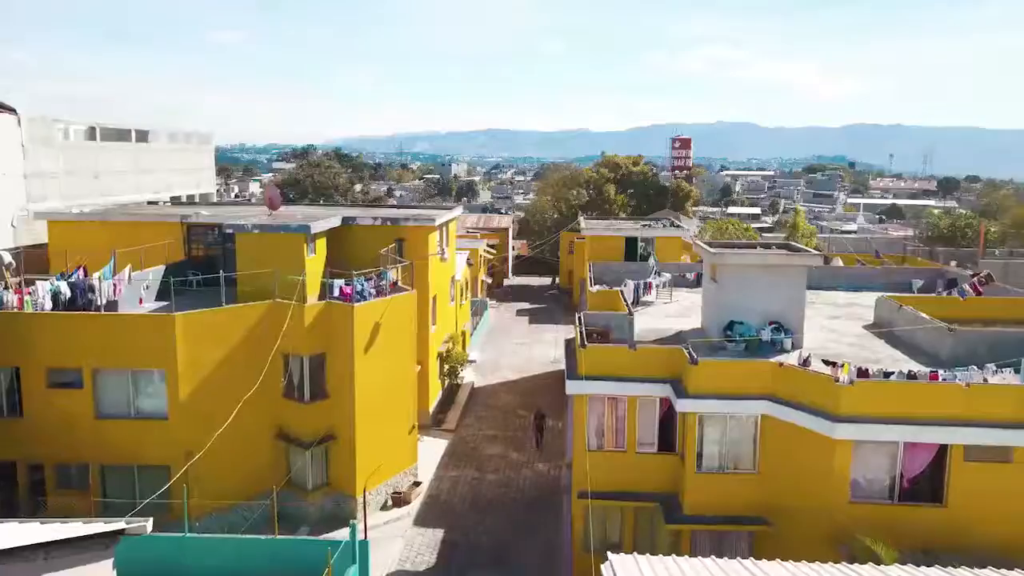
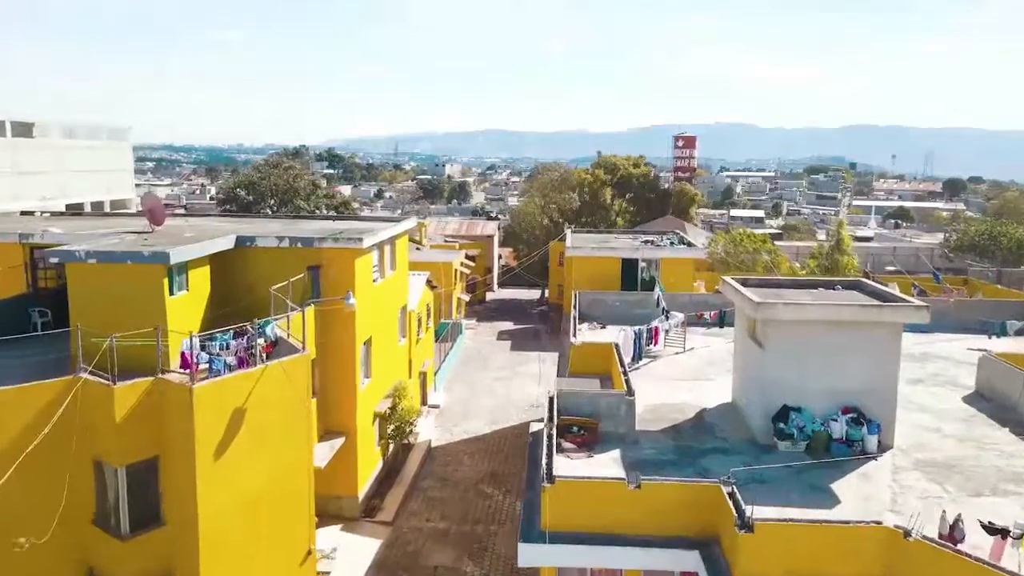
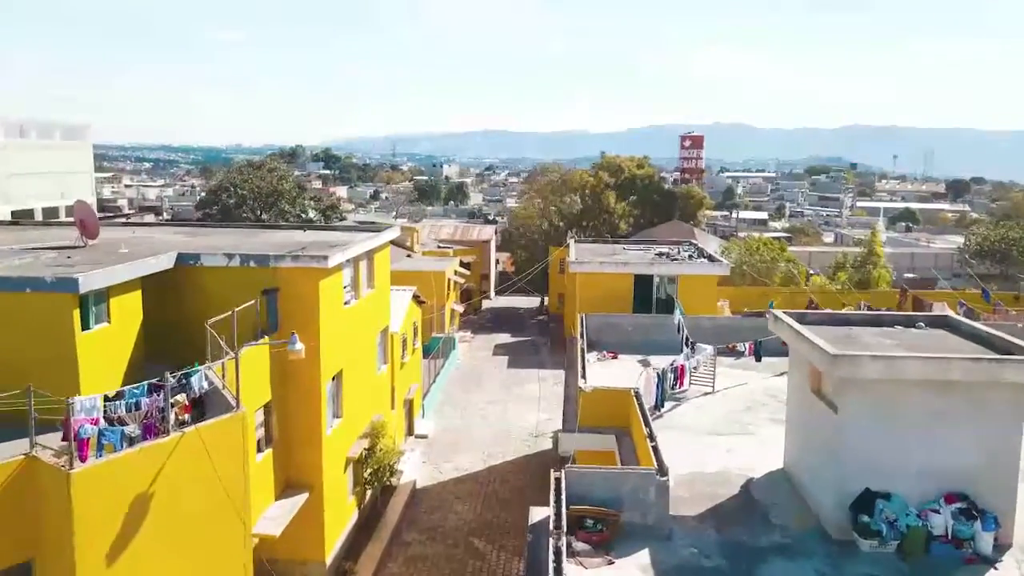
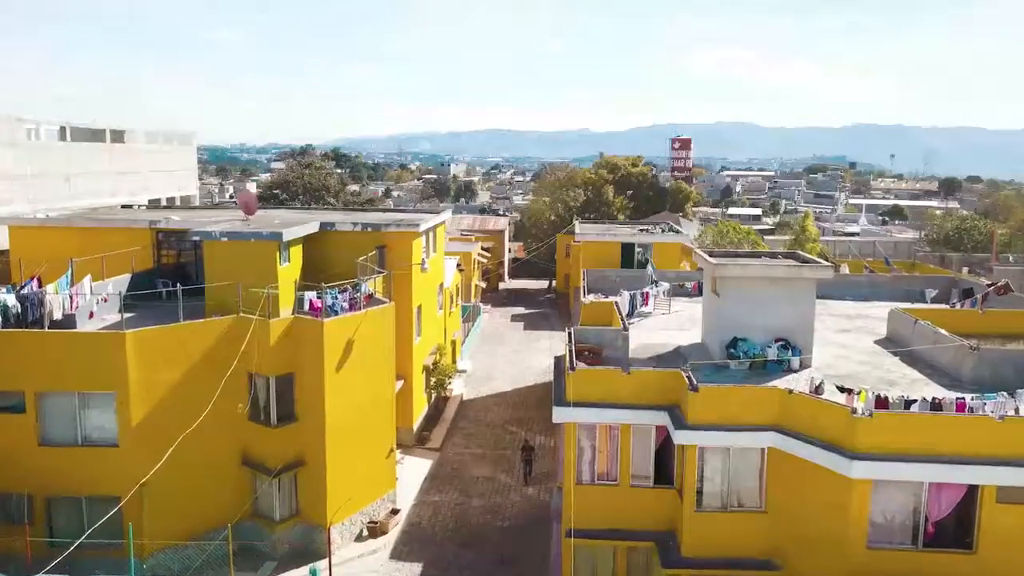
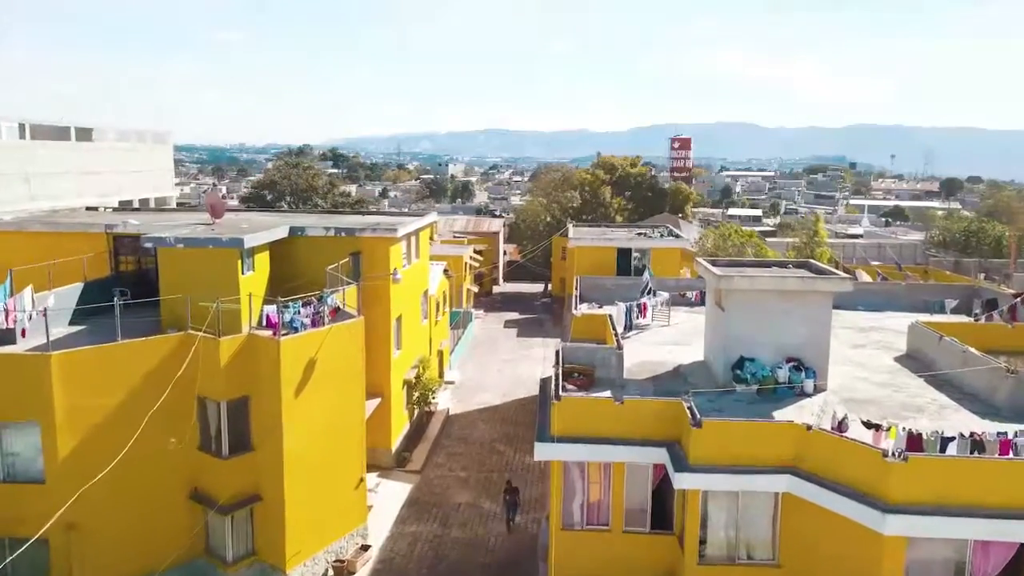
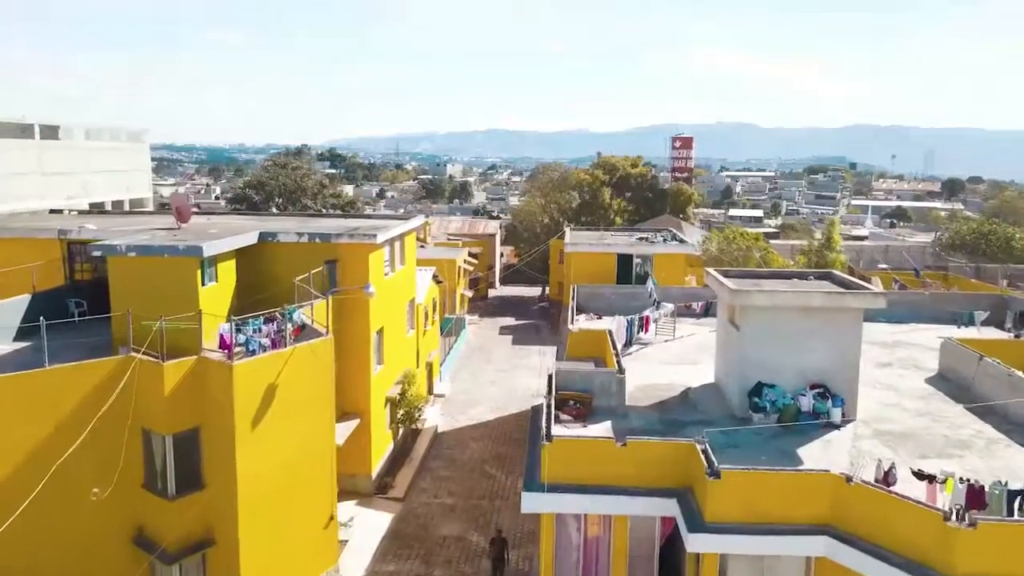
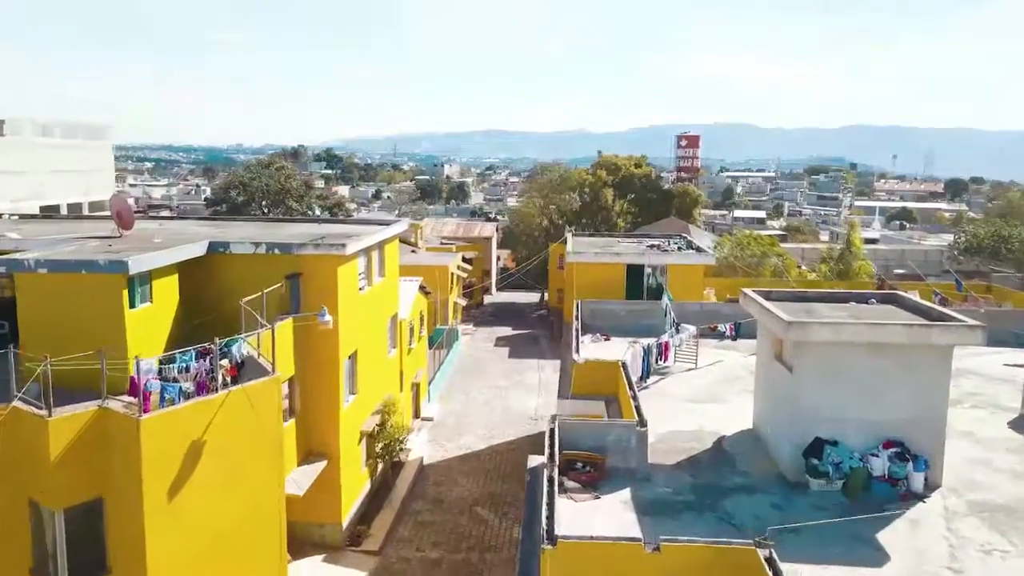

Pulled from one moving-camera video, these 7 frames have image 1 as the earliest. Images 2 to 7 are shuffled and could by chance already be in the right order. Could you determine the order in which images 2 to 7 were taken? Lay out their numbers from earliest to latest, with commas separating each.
4, 5, 6, 2, 7, 3
